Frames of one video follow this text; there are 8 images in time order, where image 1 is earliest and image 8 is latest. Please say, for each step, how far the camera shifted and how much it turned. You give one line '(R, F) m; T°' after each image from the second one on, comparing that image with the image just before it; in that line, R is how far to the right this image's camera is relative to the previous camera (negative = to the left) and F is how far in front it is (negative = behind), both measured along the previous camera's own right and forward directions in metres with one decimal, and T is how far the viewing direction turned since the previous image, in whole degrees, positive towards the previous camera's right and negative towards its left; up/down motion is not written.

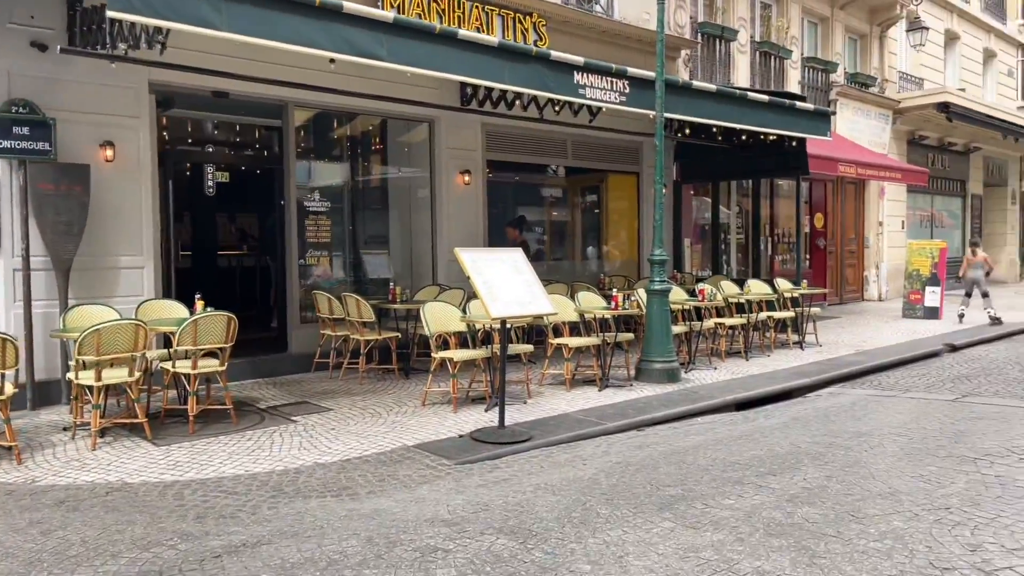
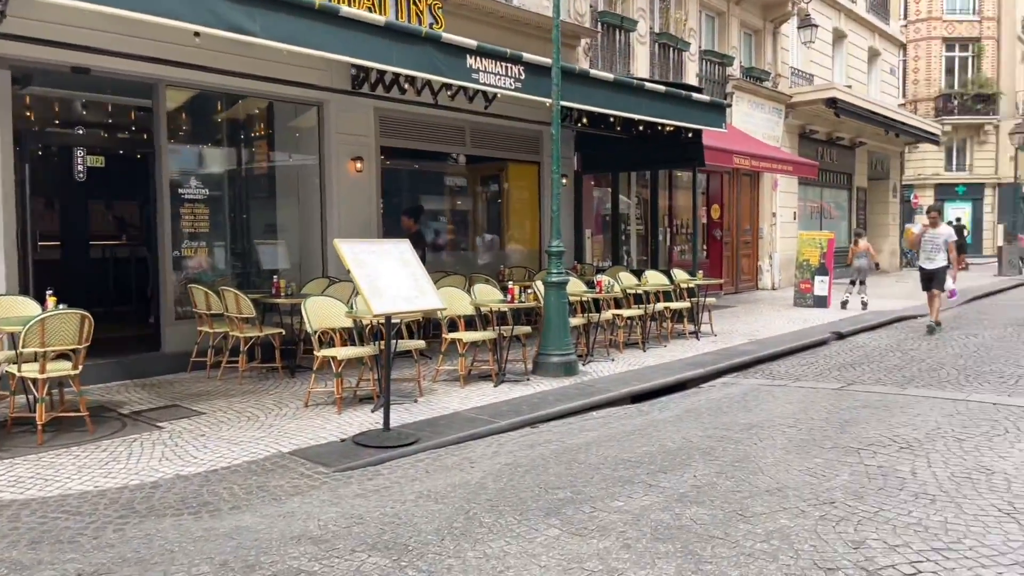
(+0.2, +0.3) m; +7°
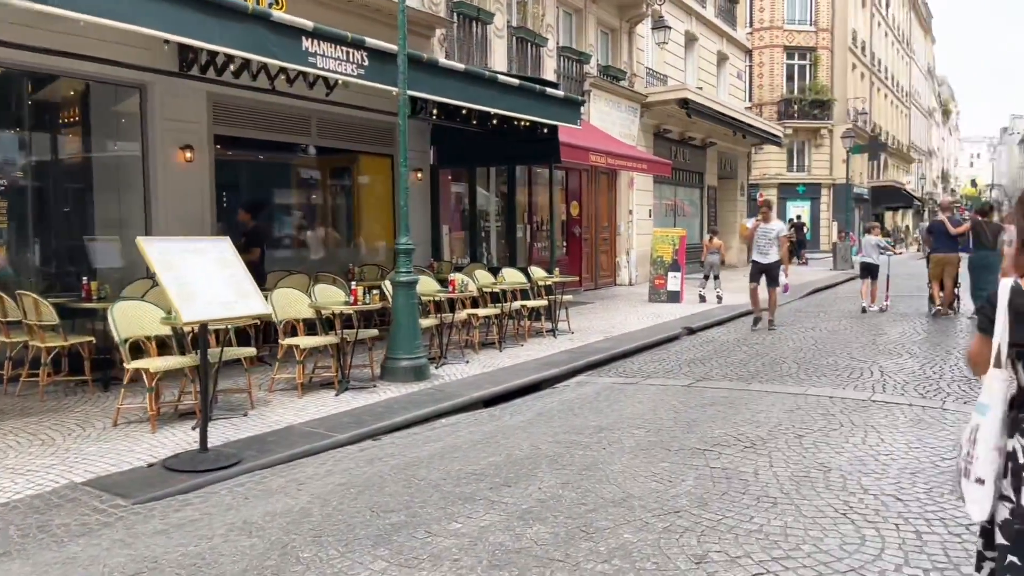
(+0.2, +0.4) m; +9°
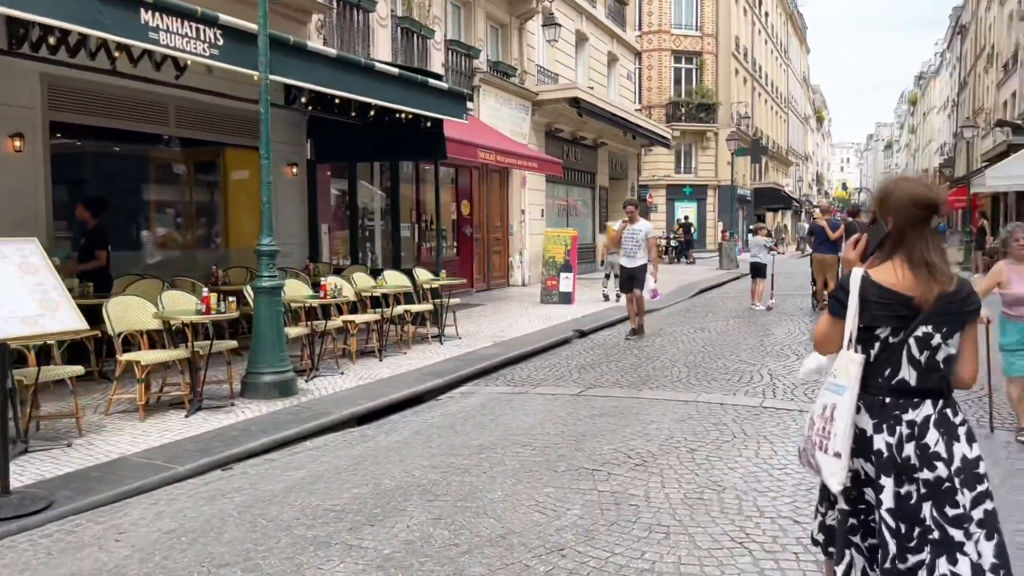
(+0.2, +0.5) m; +7°
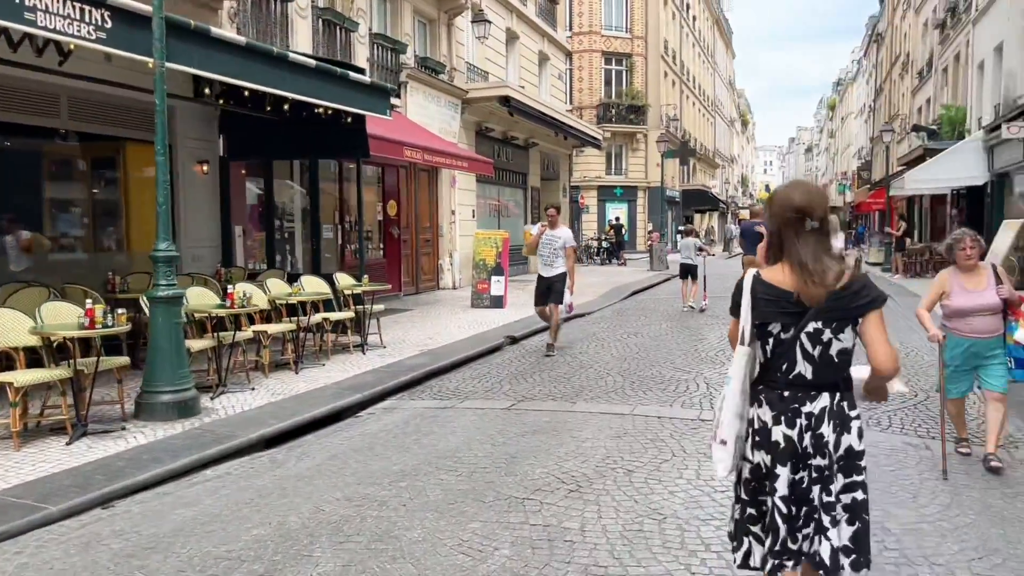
(+0.1, +0.4) m; +5°
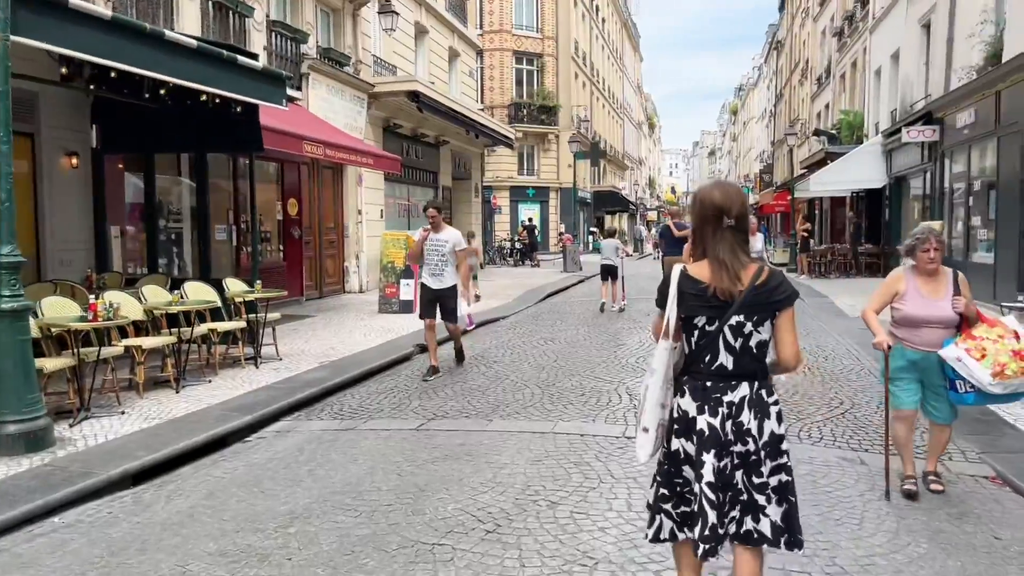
(0.0, +0.6) m; +6°
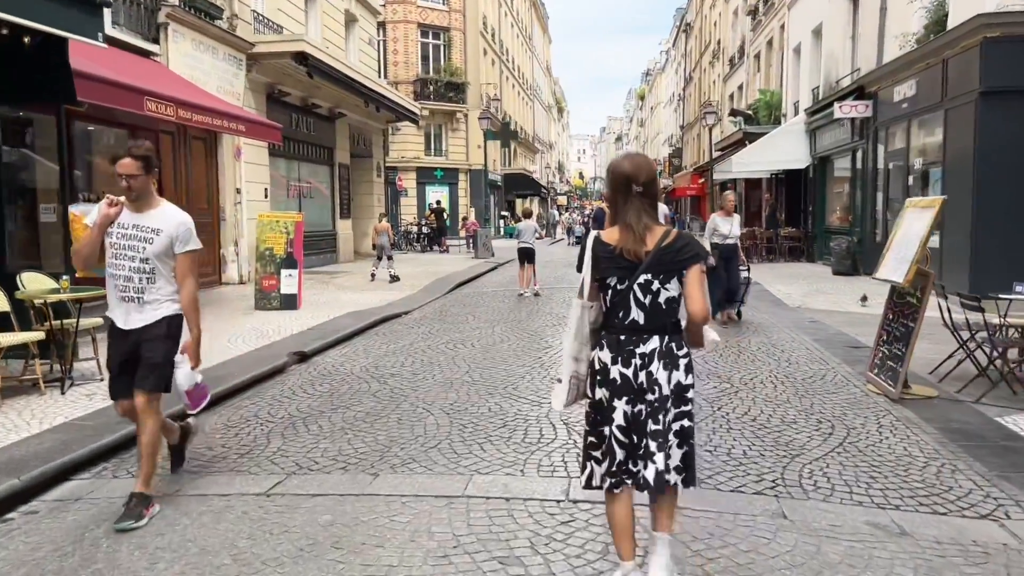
(+0.1, +1.8) m; +7°
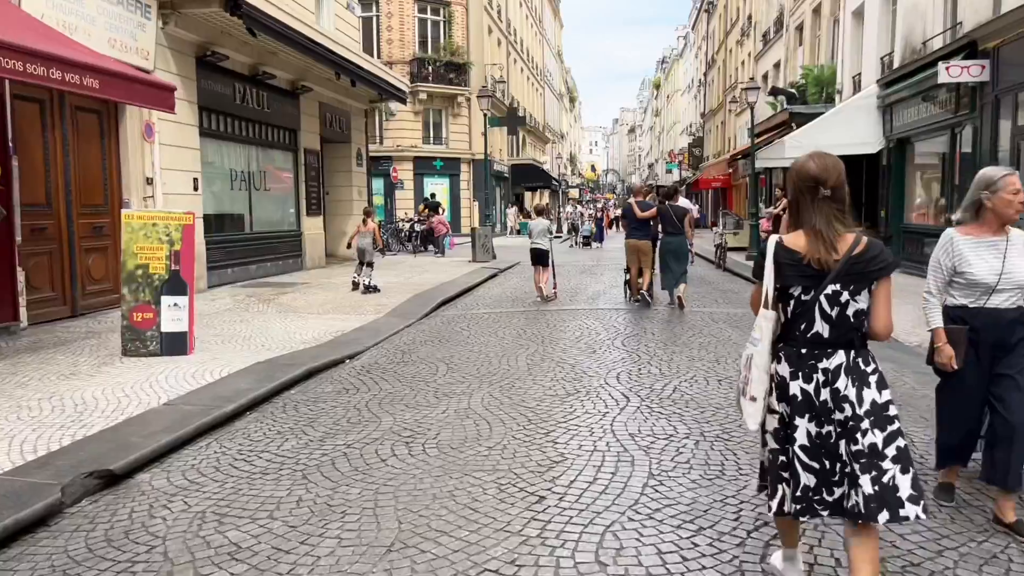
(+0.2, +3.7) m; -1°
